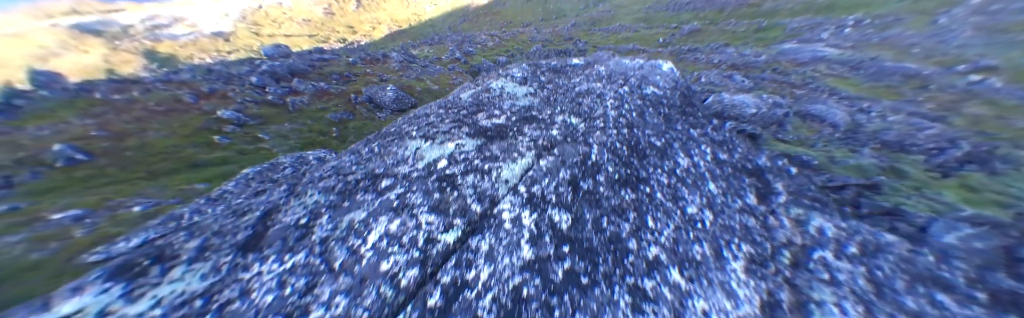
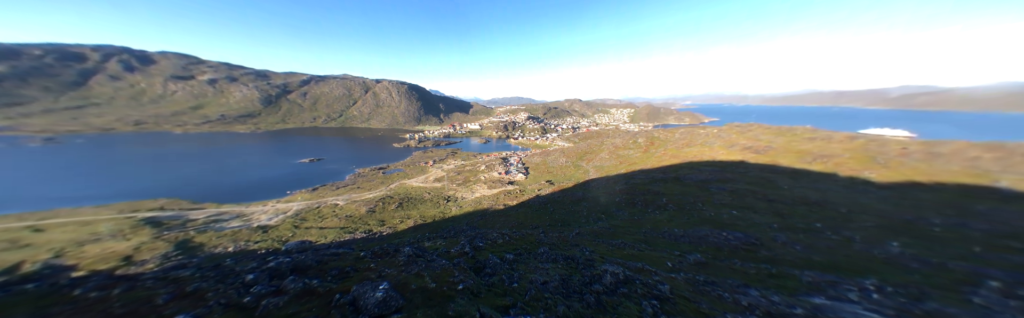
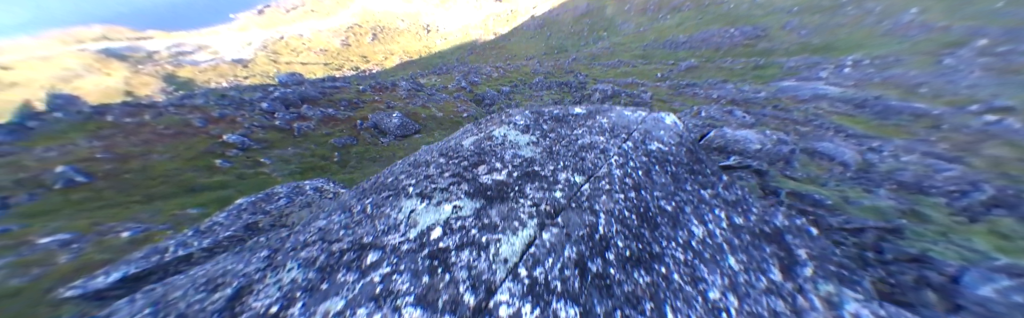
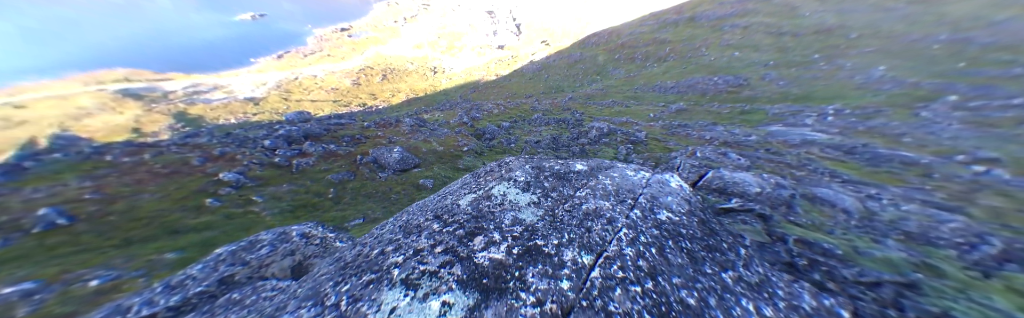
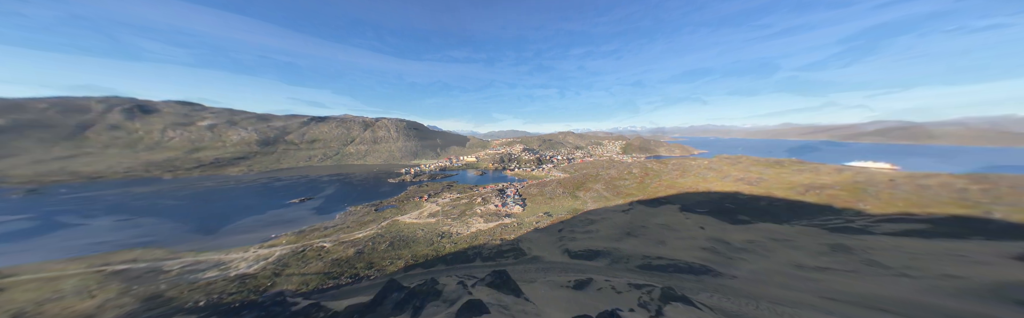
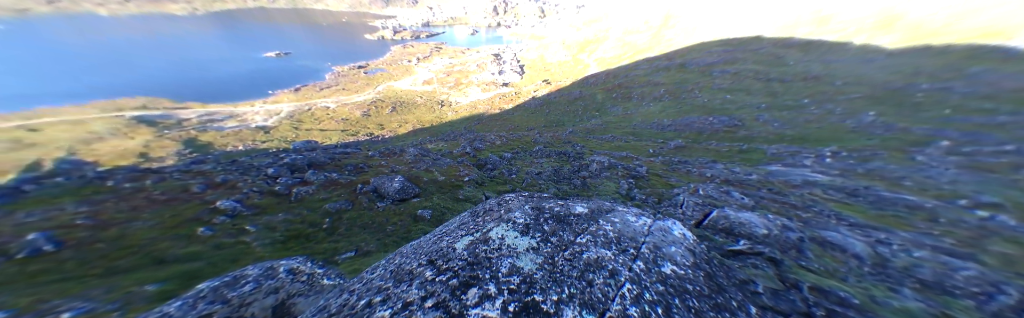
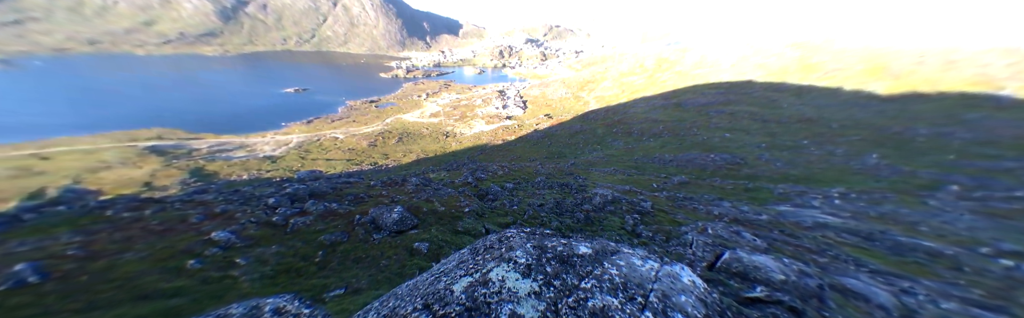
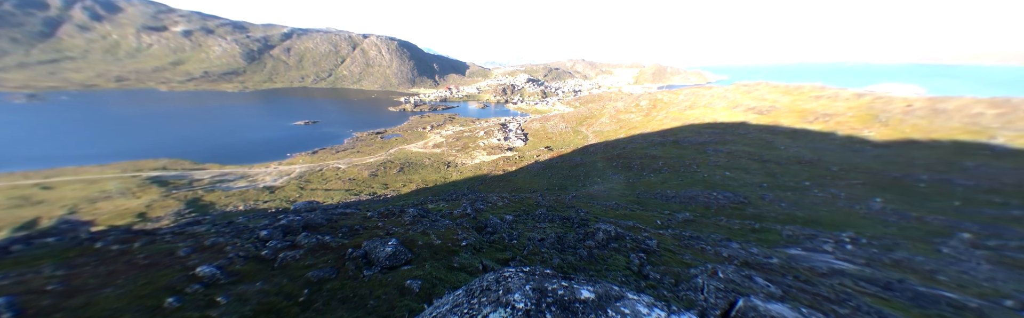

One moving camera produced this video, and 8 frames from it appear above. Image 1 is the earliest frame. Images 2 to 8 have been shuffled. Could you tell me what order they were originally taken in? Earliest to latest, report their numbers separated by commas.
3, 4, 6, 7, 8, 2, 5
